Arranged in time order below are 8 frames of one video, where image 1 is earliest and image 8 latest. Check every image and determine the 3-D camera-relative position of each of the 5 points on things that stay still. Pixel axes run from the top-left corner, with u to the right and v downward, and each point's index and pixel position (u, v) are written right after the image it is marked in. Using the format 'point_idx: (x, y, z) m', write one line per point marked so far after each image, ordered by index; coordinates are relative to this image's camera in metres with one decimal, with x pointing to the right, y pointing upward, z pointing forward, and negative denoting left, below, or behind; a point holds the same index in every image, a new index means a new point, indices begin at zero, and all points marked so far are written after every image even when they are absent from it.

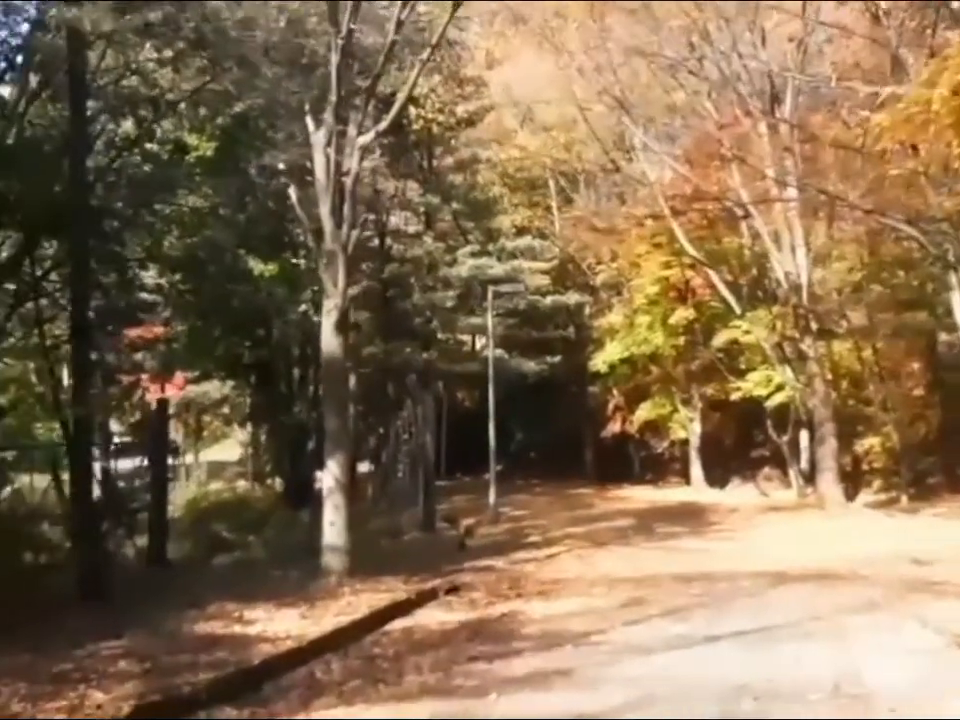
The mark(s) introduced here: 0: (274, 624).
0: (-2.0, -2.5, +11.1) m
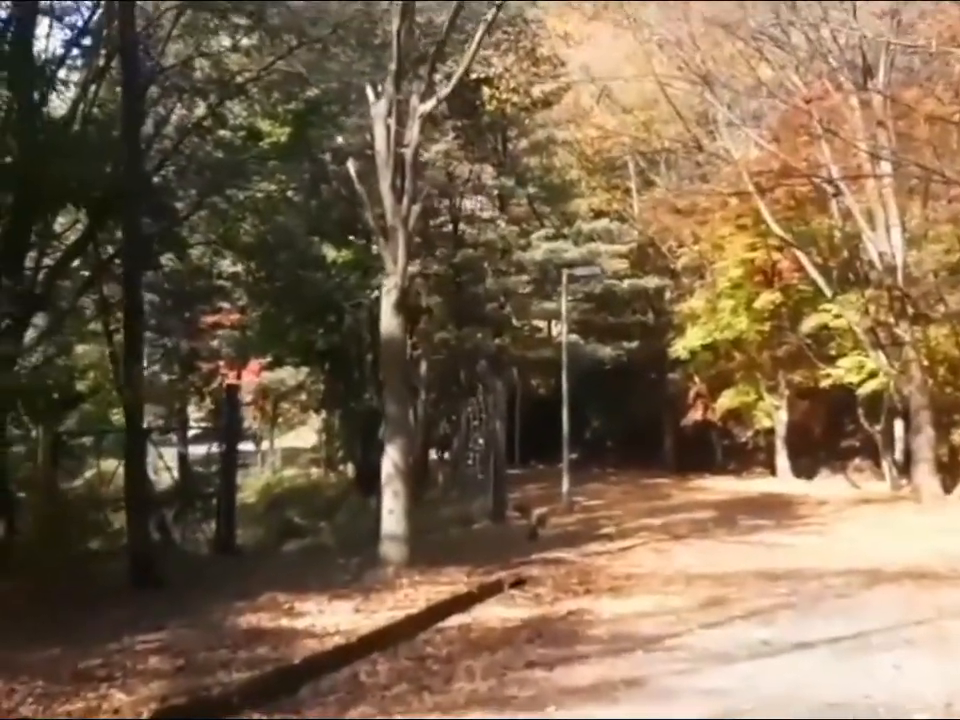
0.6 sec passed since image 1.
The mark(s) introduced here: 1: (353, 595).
0: (-1.4, -2.3, +10.4) m
1: (-1.3, -2.4, +11.7) m
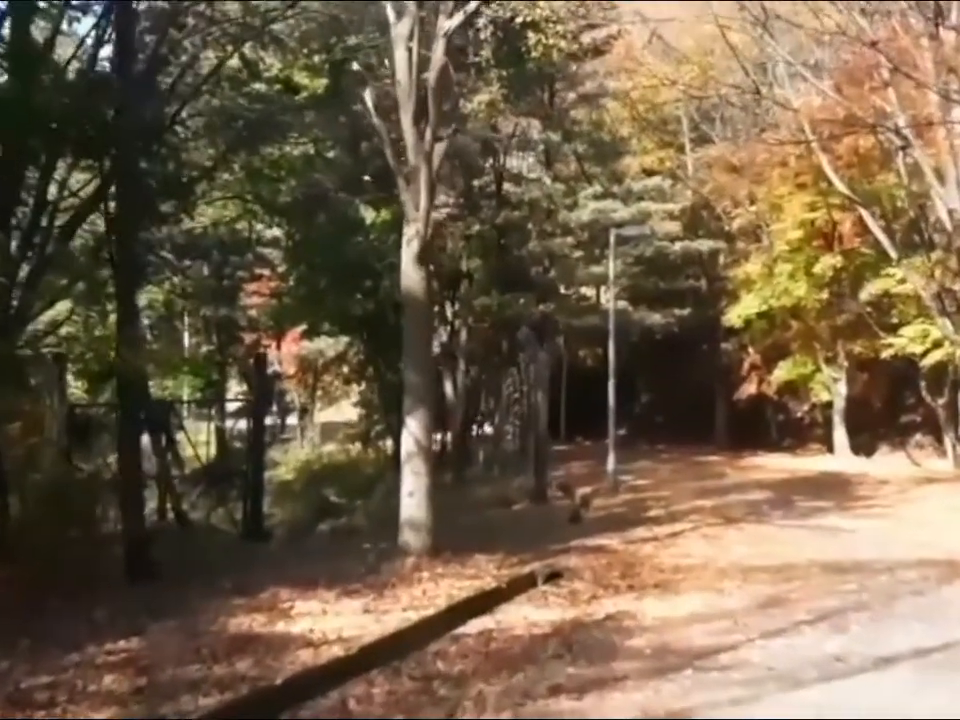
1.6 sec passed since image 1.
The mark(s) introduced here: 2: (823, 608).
0: (-1.2, -2.1, +9.1) m
1: (-1.0, -2.1, +10.5) m
2: (+2.7, -2.0, +9.3) m
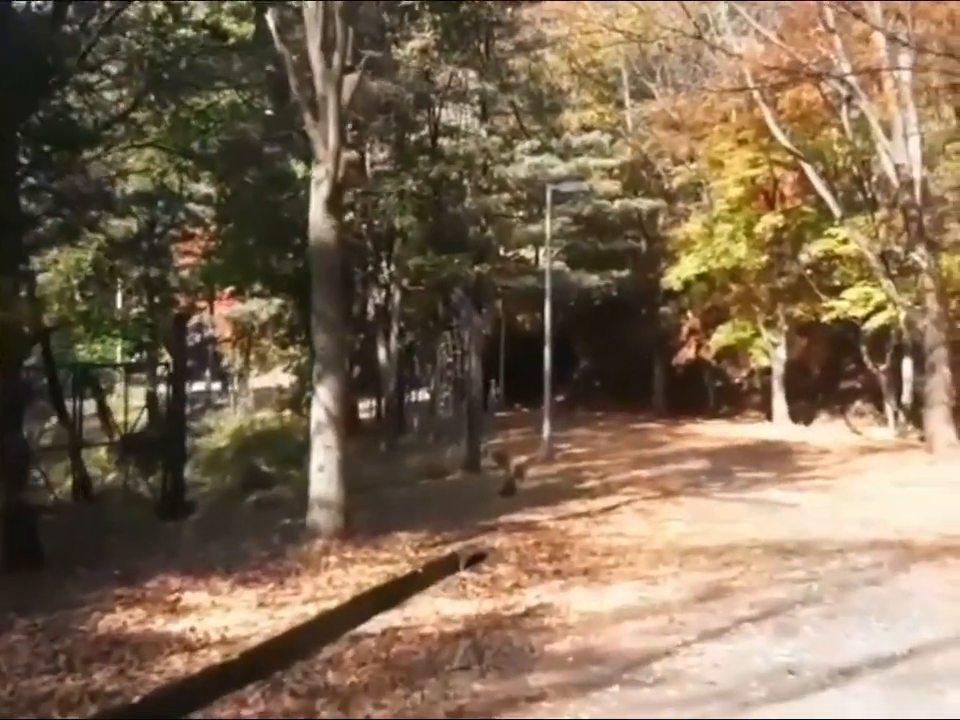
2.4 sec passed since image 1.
0: (-1.9, -1.8, +8.1) m
1: (-1.8, -1.8, +9.4) m
2: (+2.1, -1.7, +8.4) m
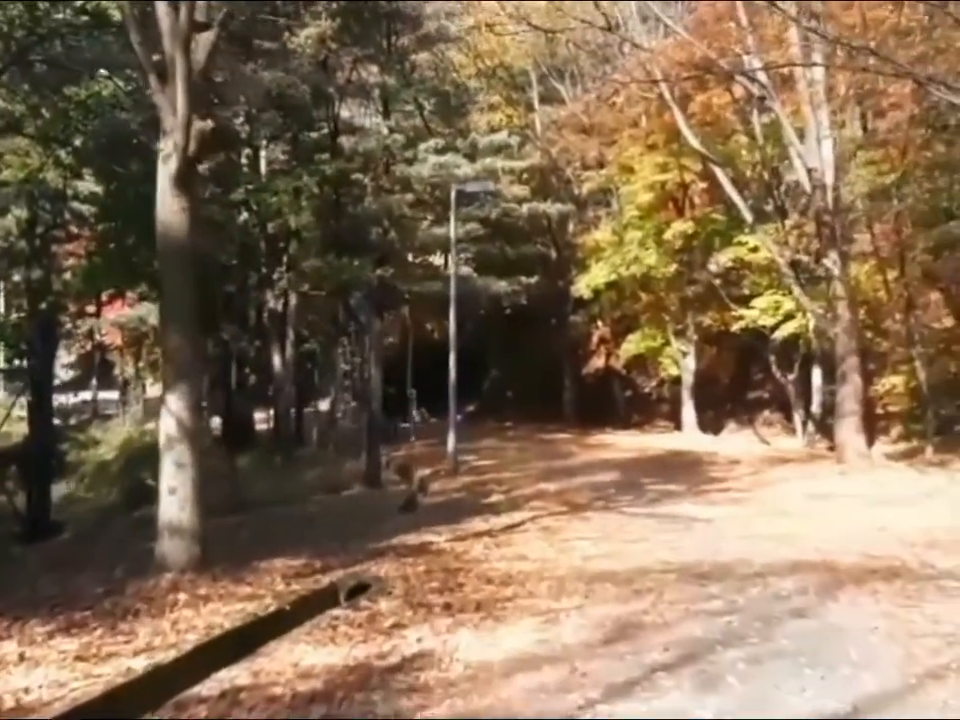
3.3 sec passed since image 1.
0: (-2.6, -1.8, +6.6) m
1: (-2.6, -1.8, +8.0) m
2: (+1.3, -1.7, +7.2) m
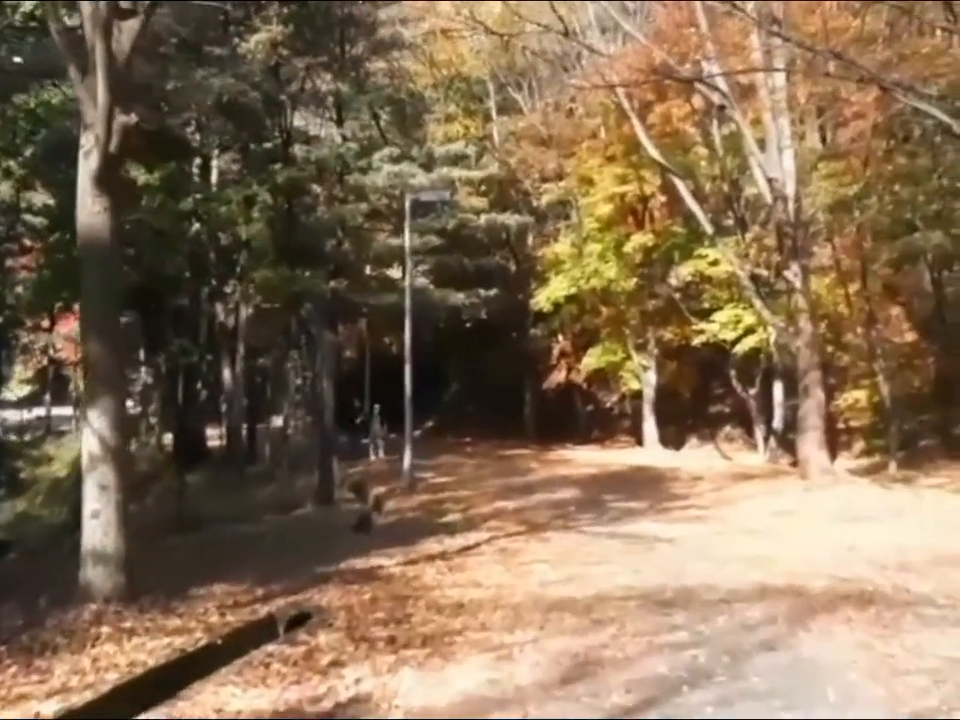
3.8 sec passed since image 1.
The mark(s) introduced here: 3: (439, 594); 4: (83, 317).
0: (-2.9, -1.9, +5.9) m
1: (-3.0, -1.9, +7.2) m
2: (+1.0, -1.8, +6.6) m
3: (-0.4, -2.0, +9.8) m
4: (-3.5, +0.4, +10.3) m
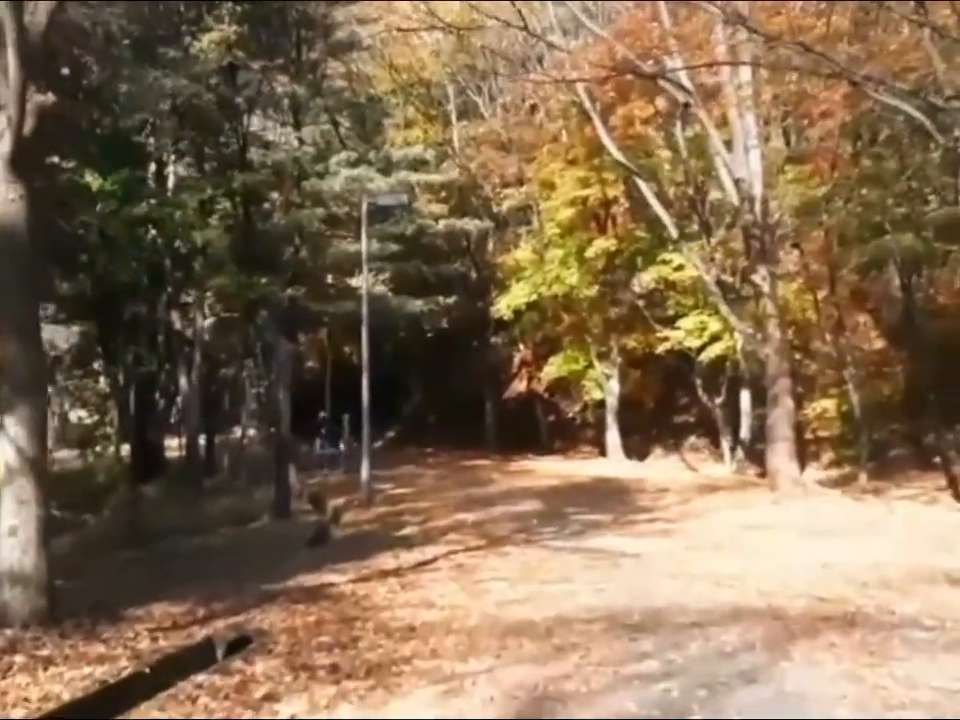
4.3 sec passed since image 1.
0: (-3.2, -1.9, +5.1) m
1: (-3.3, -1.9, +6.5) m
2: (+0.7, -1.8, +6.0) m
3: (-0.7, -2.0, +9.1) m
4: (-3.9, +0.3, +9.5) m
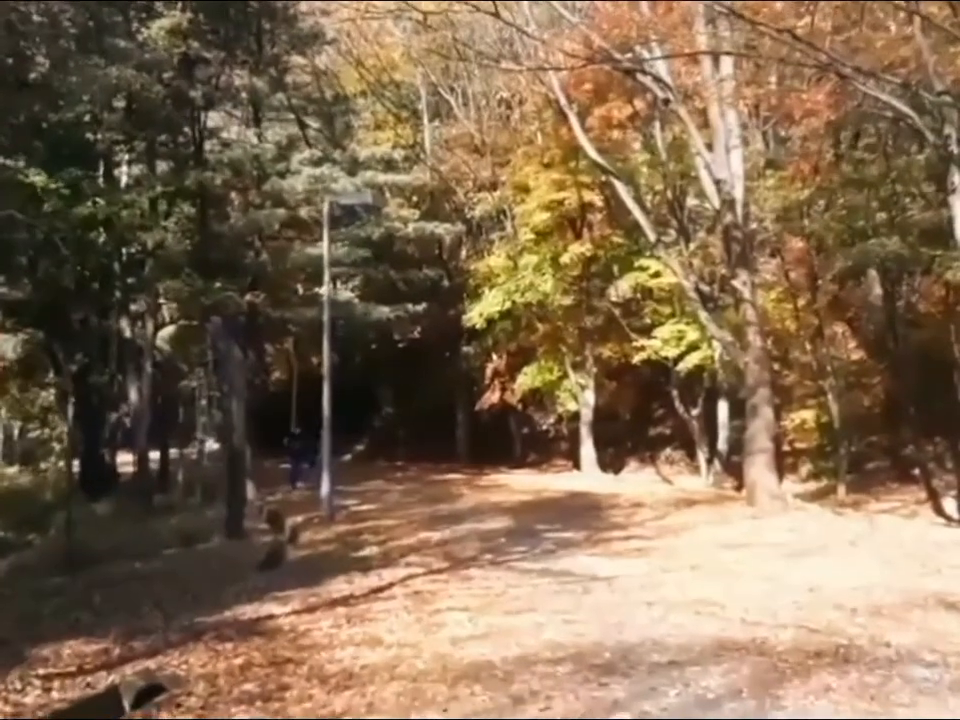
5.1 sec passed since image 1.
0: (-3.4, -1.9, +4.0) m
1: (-3.5, -1.9, +5.4) m
2: (+0.4, -1.9, +4.9) m
3: (-1.1, -2.1, +8.0) m
4: (-4.2, +0.3, +8.4) m
